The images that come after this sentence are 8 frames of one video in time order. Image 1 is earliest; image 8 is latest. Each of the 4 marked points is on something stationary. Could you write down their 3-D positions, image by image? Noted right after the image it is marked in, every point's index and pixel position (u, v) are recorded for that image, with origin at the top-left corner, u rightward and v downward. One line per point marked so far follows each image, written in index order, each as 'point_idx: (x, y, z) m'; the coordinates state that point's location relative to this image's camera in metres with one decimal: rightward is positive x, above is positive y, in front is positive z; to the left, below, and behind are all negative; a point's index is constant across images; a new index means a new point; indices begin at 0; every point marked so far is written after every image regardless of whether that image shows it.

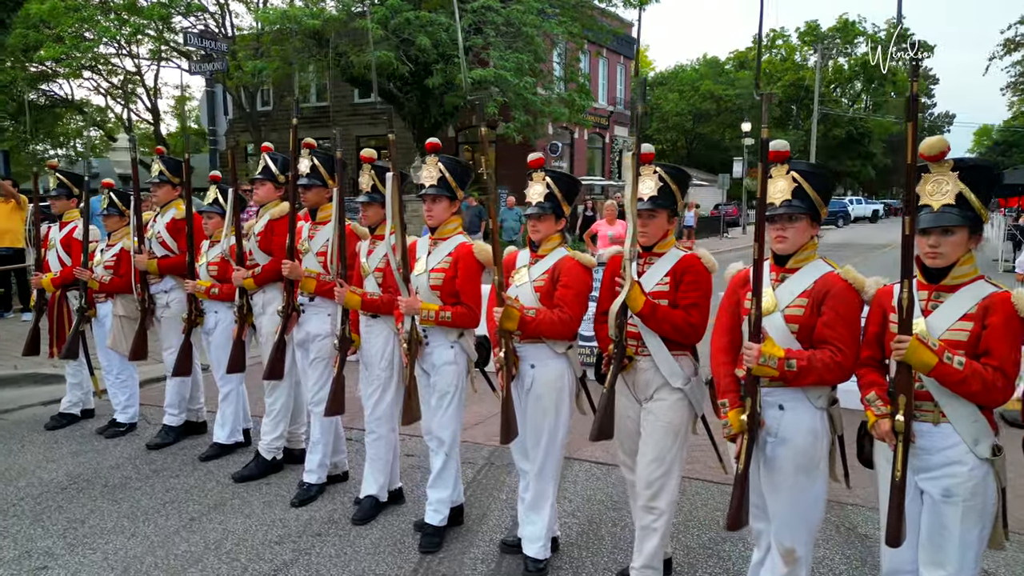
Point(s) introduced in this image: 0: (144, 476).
0: (-2.6, -1.3, +5.3) m
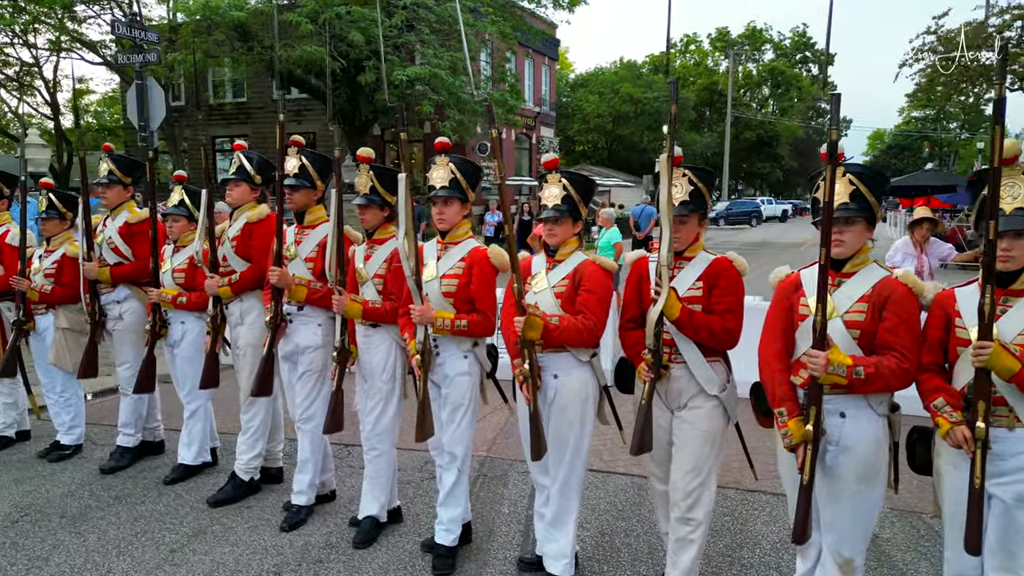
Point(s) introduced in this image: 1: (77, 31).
0: (-2.6, -1.4, +4.8) m
1: (-9.3, +5.4, +15.8) m
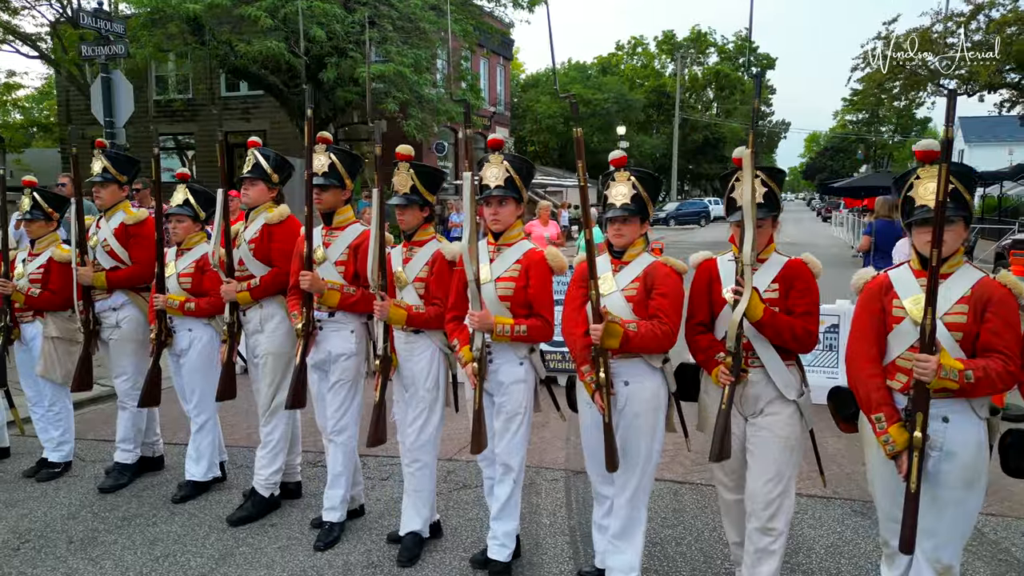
0: (-2.4, -1.4, +4.5) m
1: (-9.9, +5.3, +14.9) m
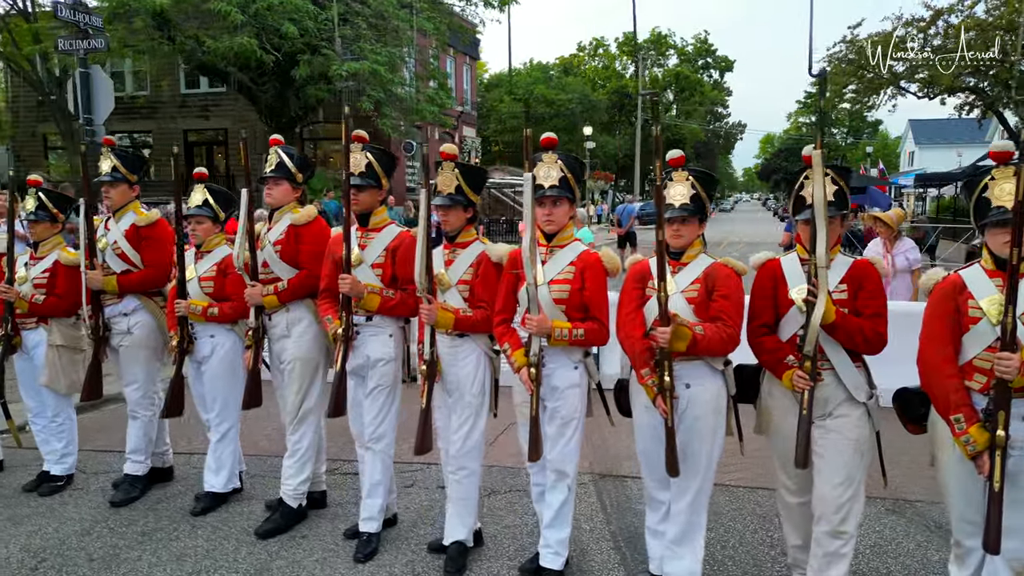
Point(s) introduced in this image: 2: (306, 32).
0: (-2.2, -1.5, +4.3) m
1: (-10.3, +5.3, +14.3) m
2: (-5.4, +6.7, +19.5) m
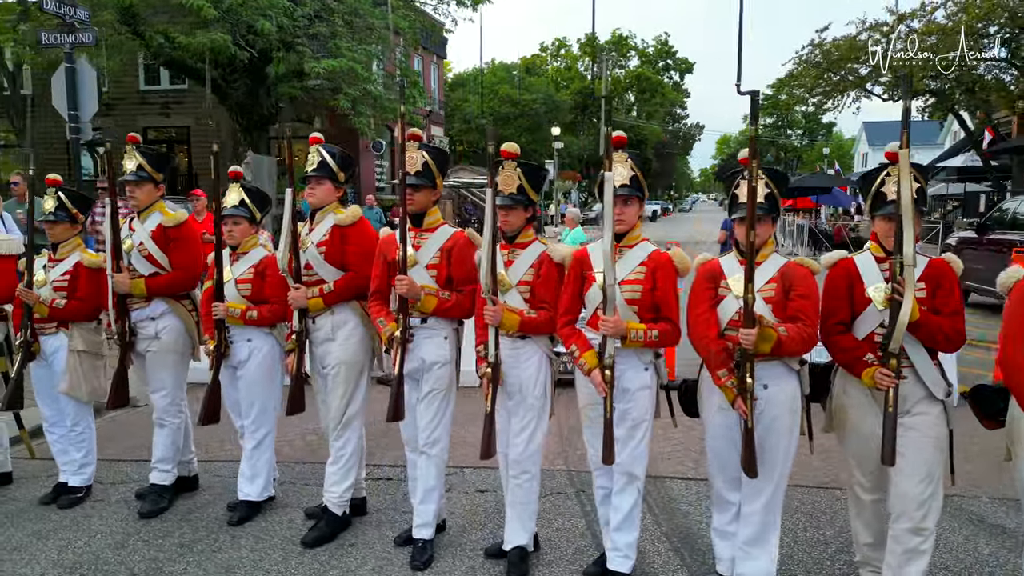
0: (-1.9, -1.5, +4.1) m
1: (-10.5, +5.2, +13.7) m
2: (-5.9, +6.7, +19.1) m
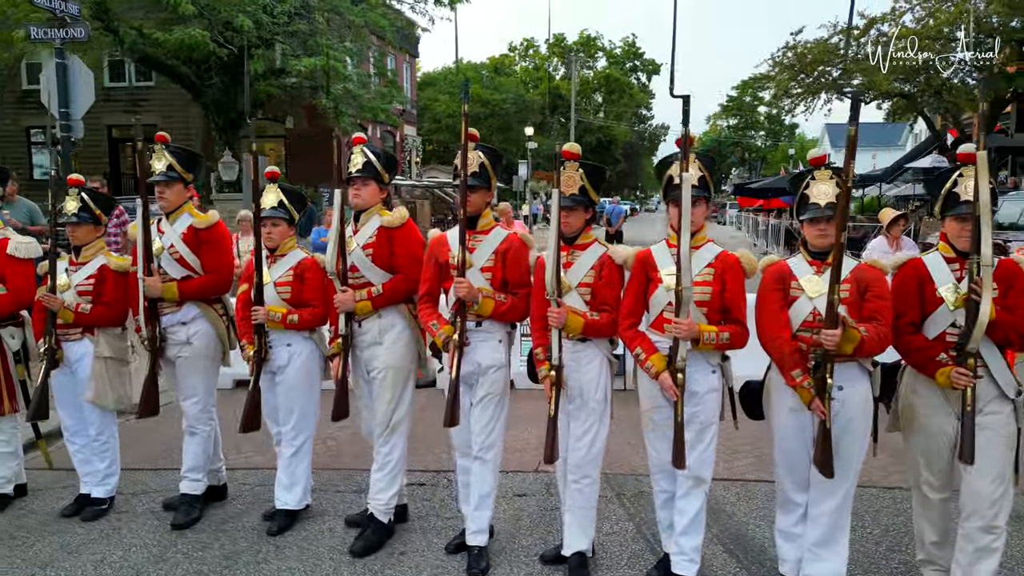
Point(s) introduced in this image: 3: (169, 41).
0: (-1.6, -1.5, +4.0) m
1: (-10.7, +5.1, +13.2) m
2: (-6.3, +6.7, +18.8) m
3: (-8.1, +5.9, +17.7) m
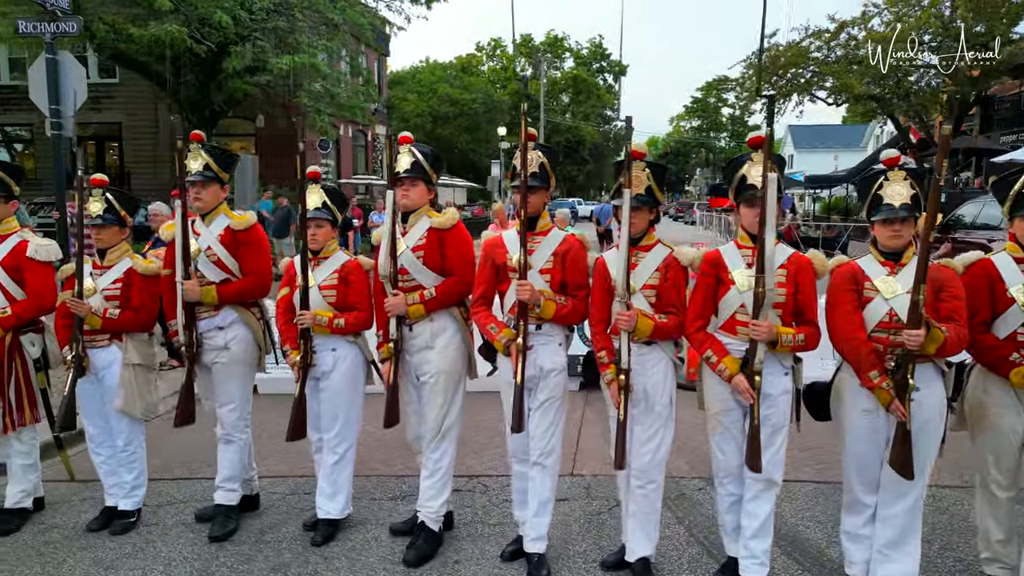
0: (-1.2, -1.5, +3.8) m
1: (-10.8, +5.1, +12.7) m
2: (-6.7, +6.6, +18.4) m
3: (-8.5, +5.8, +17.2) m
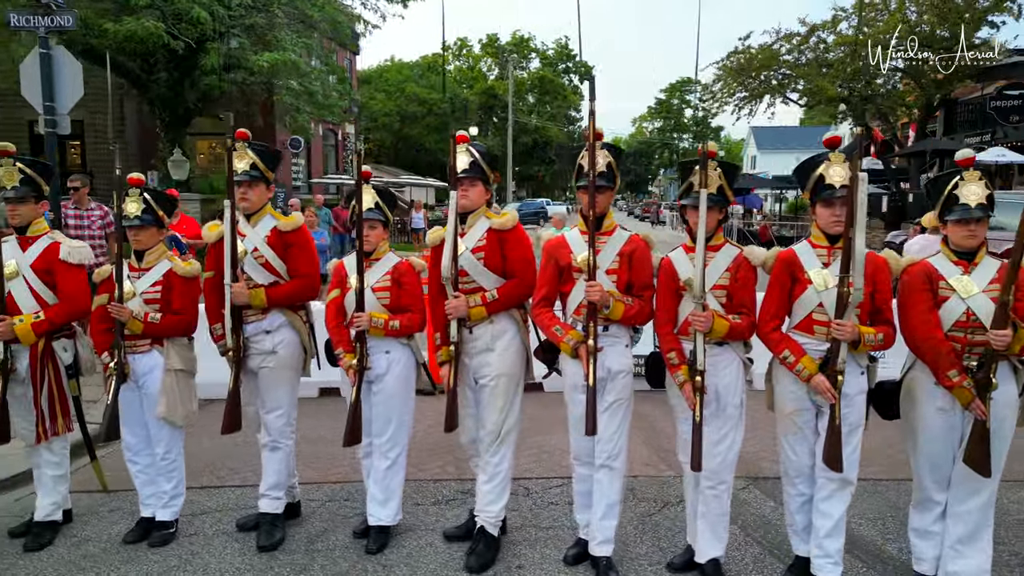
0: (-0.9, -1.5, +3.7) m
1: (-10.9, +5.0, +12.1) m
2: (-7.1, +6.6, +18.1) m
3: (-8.8, +5.8, +16.8) m
